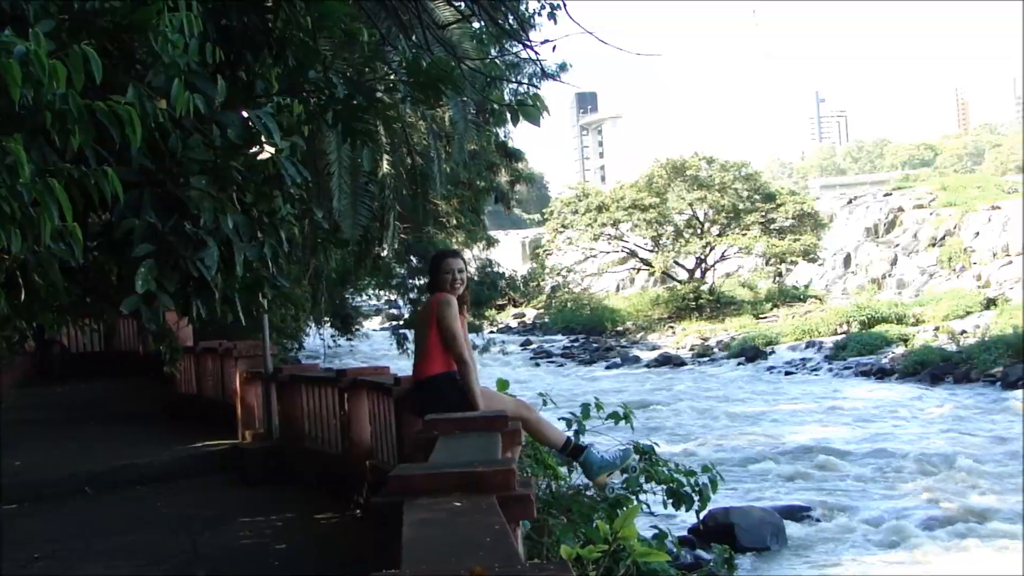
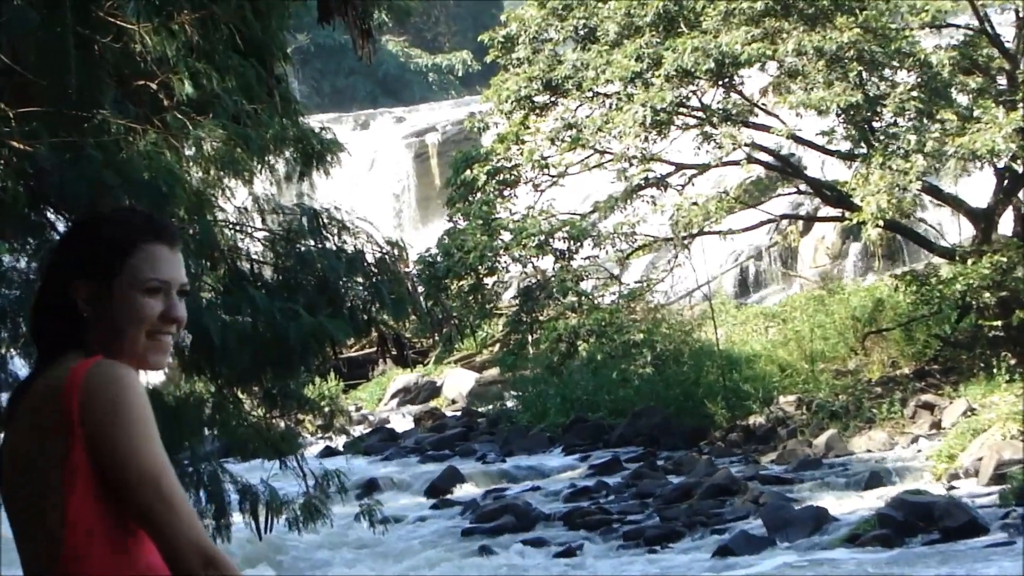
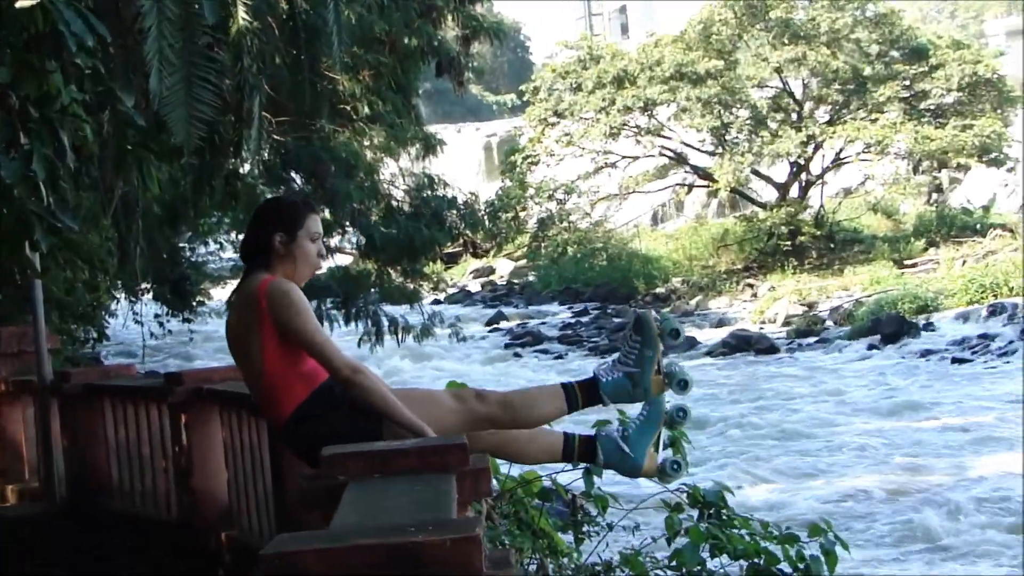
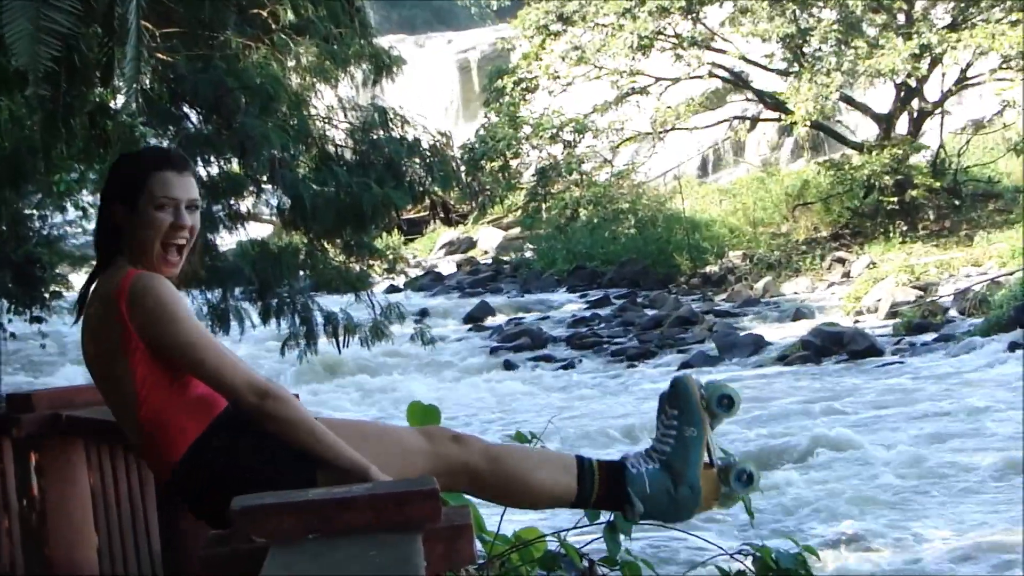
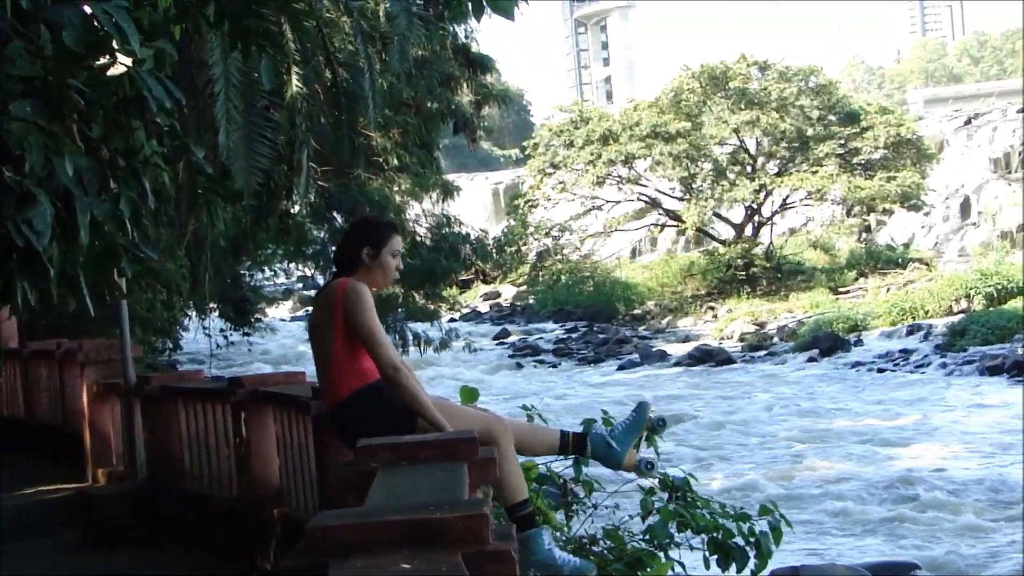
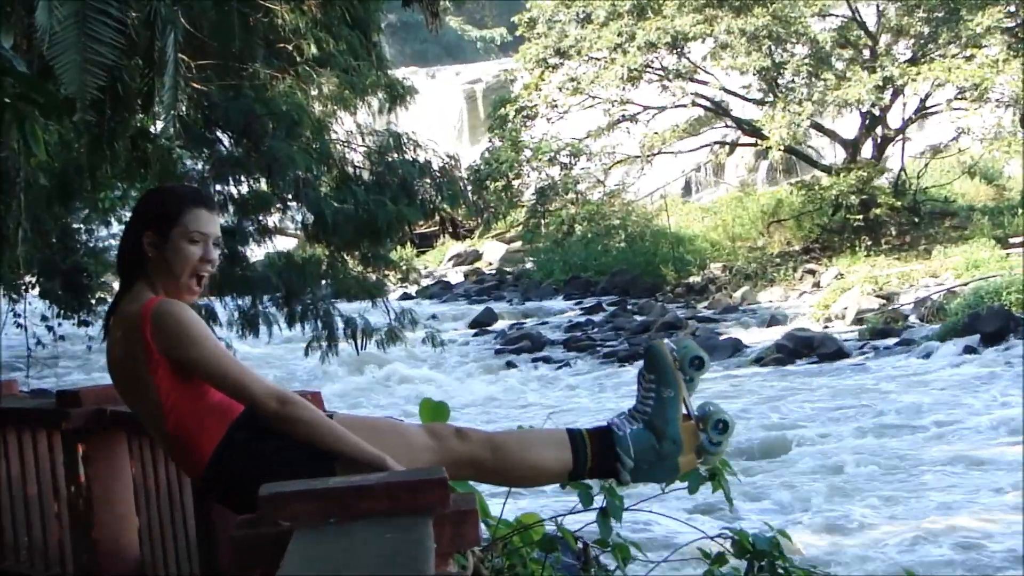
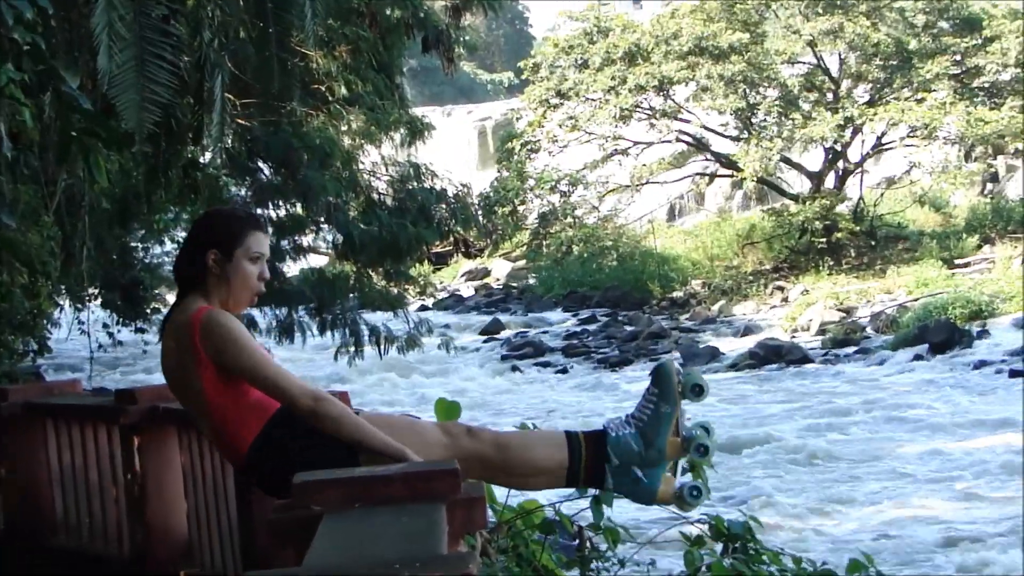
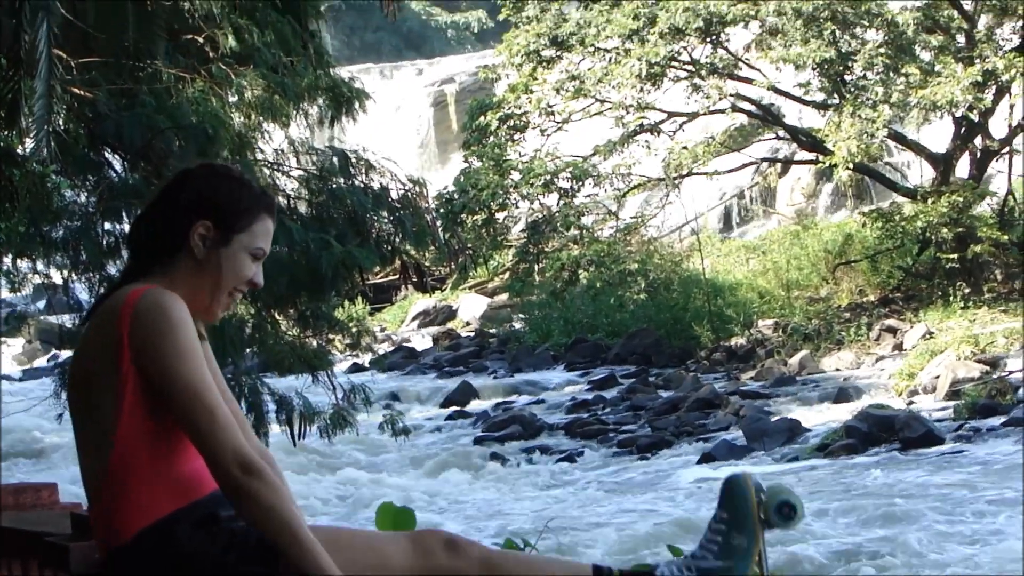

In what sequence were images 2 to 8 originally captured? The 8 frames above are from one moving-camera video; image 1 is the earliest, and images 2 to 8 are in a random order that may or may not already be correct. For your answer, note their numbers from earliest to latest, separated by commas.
5, 3, 7, 6, 4, 8, 2
